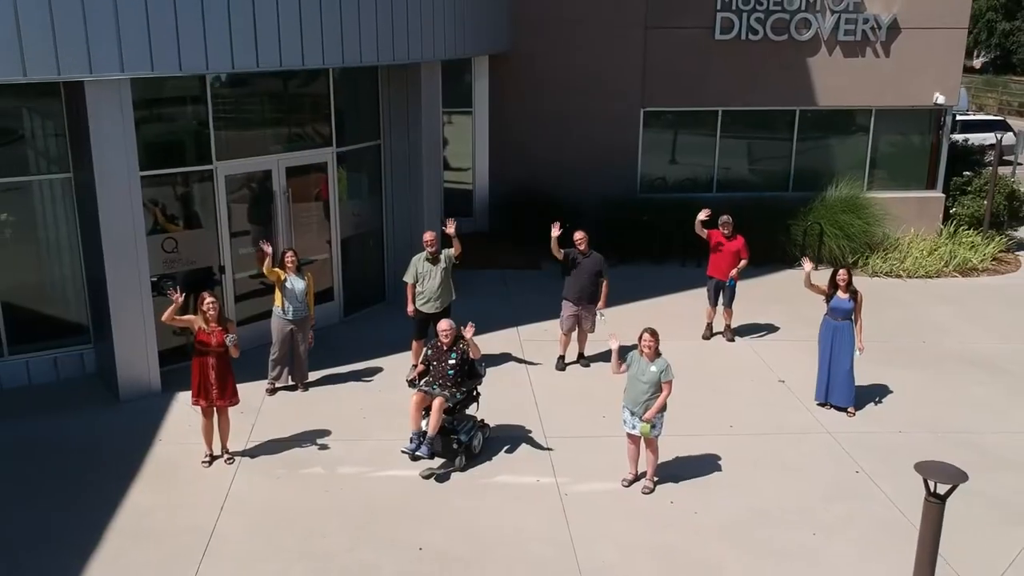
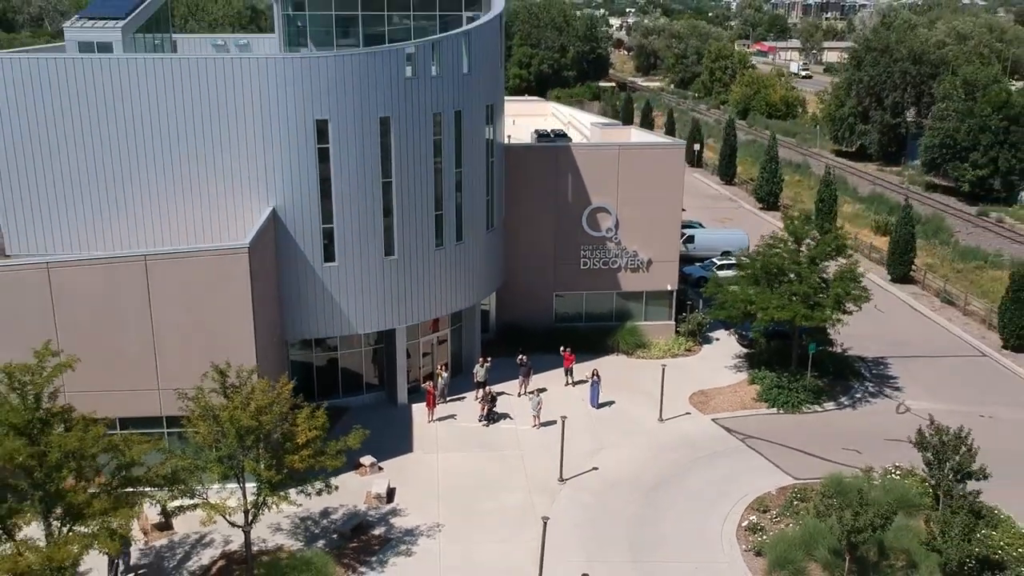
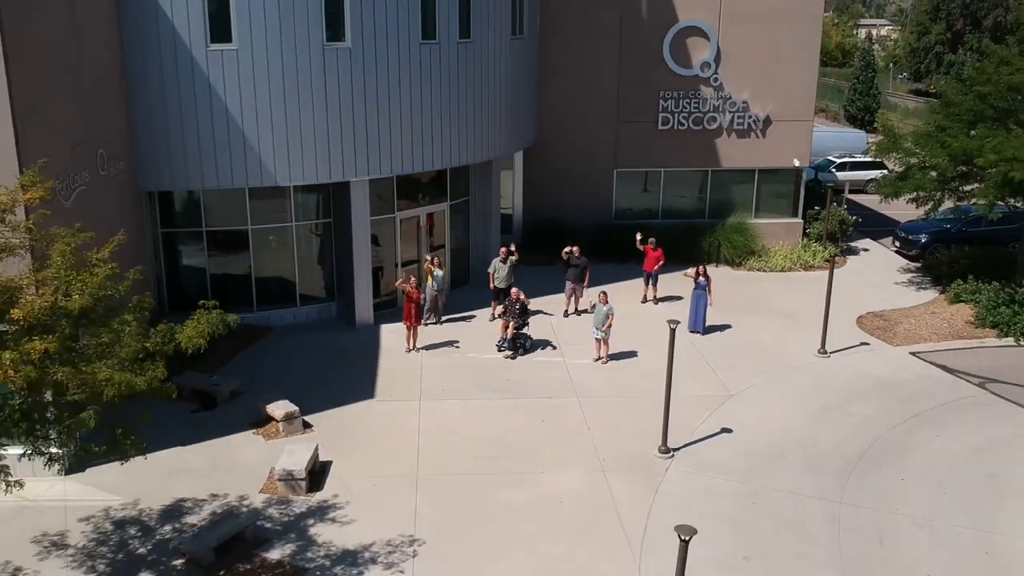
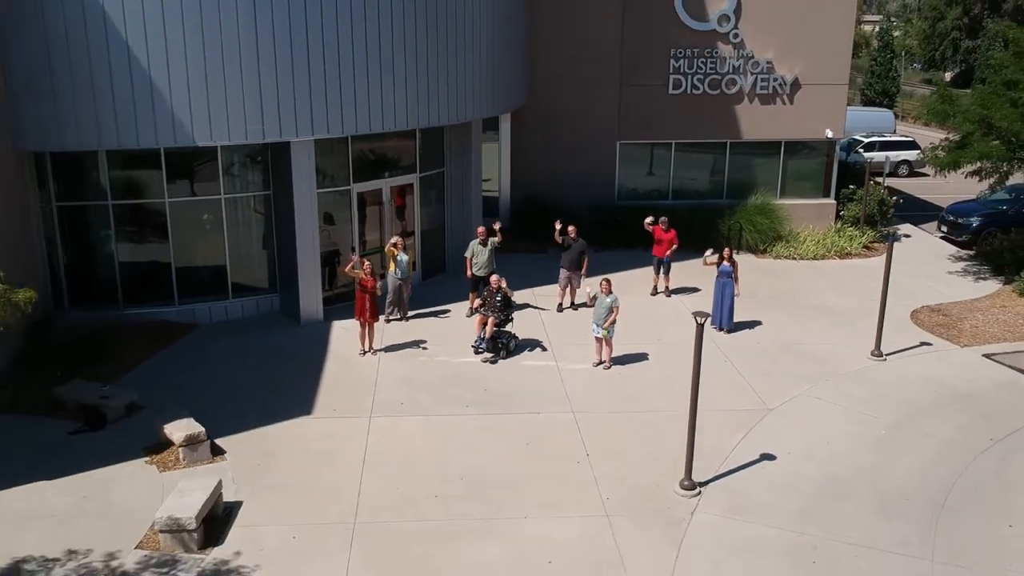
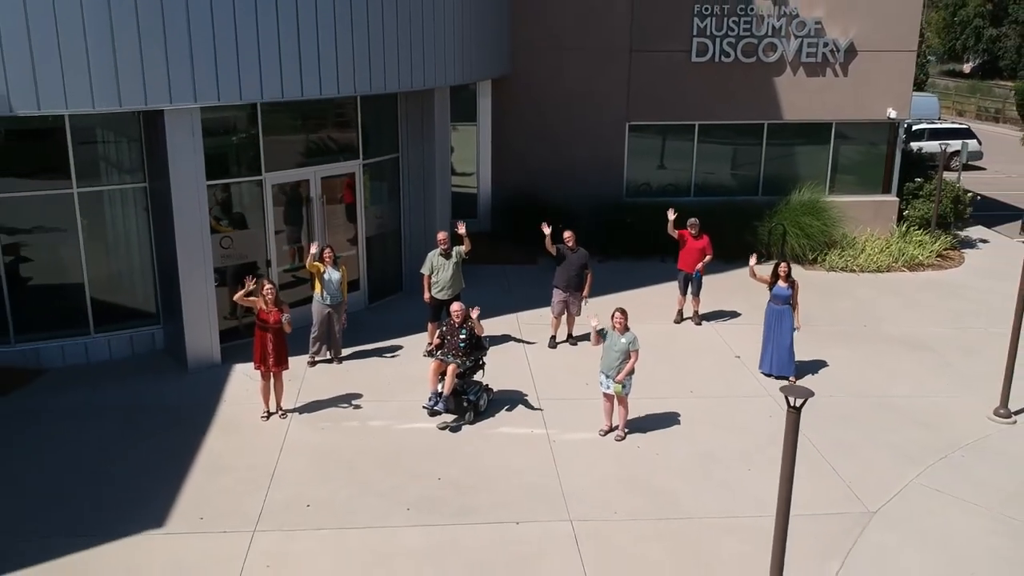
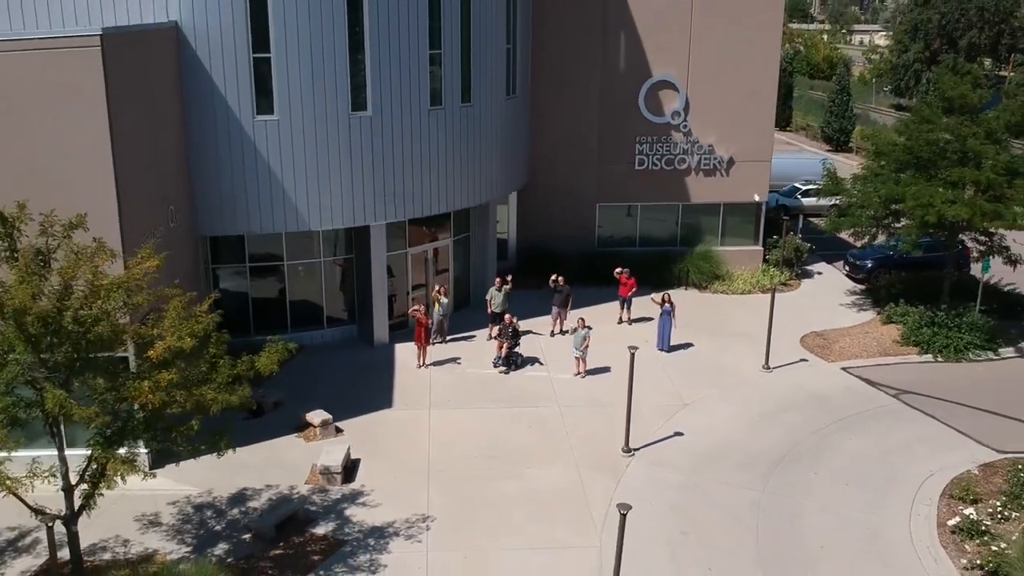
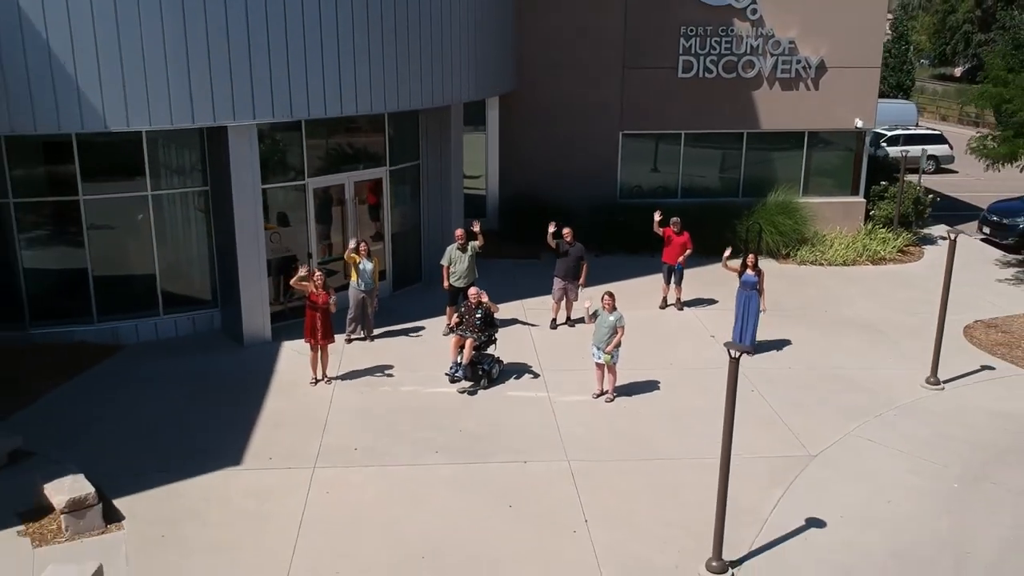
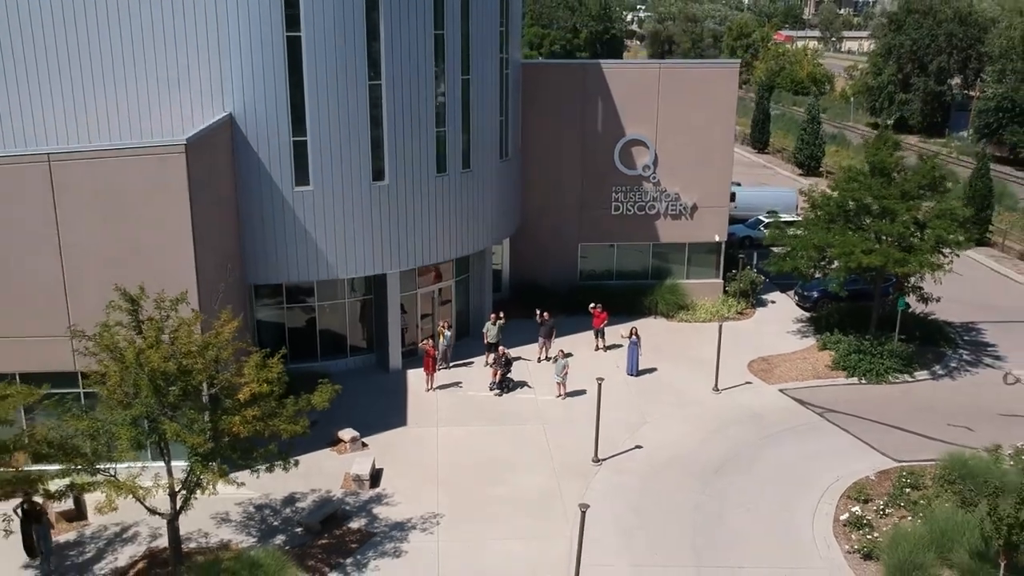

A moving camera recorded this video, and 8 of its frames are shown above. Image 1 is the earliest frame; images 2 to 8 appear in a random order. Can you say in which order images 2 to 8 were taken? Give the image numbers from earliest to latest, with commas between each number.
5, 7, 4, 3, 6, 8, 2
